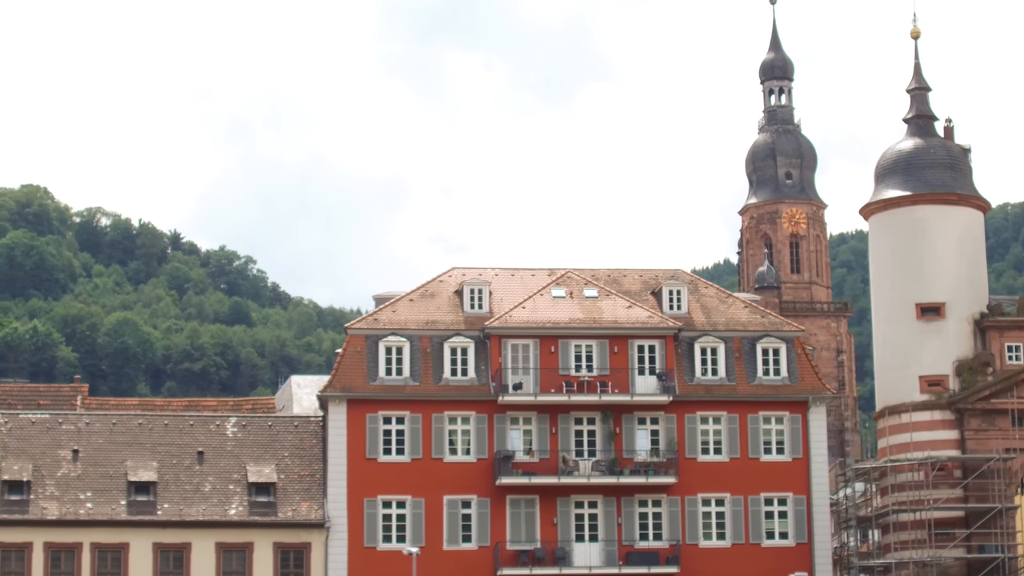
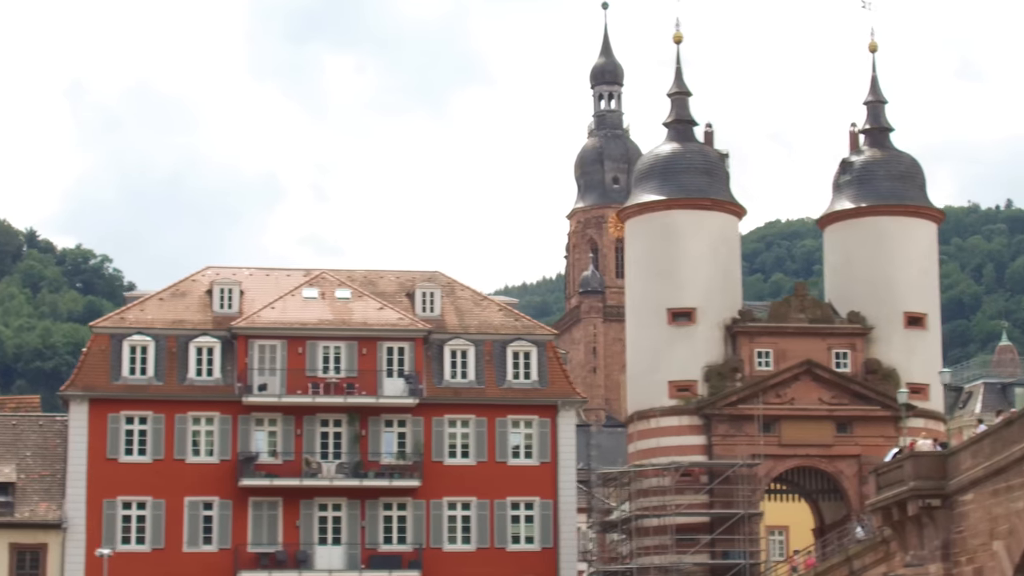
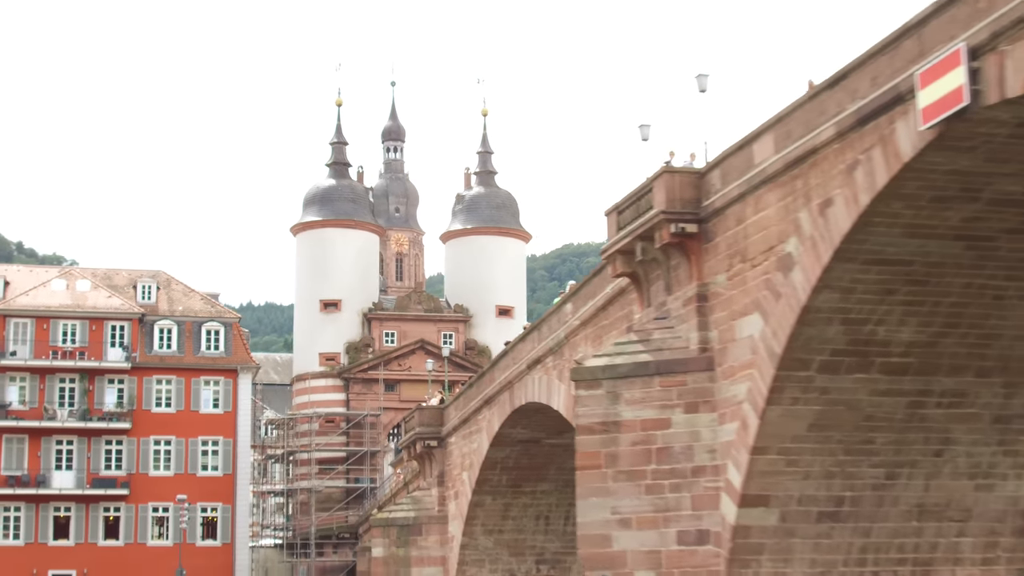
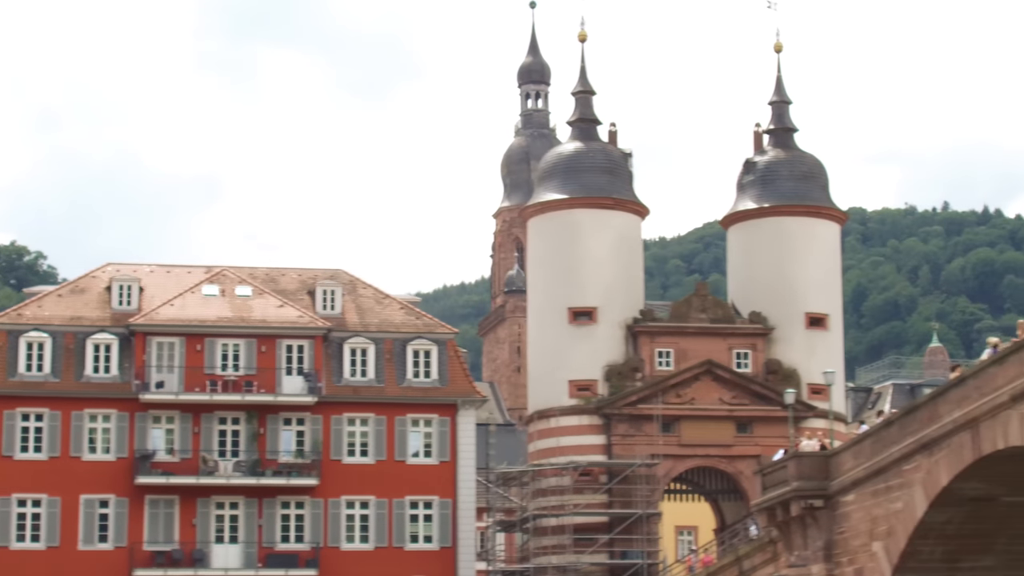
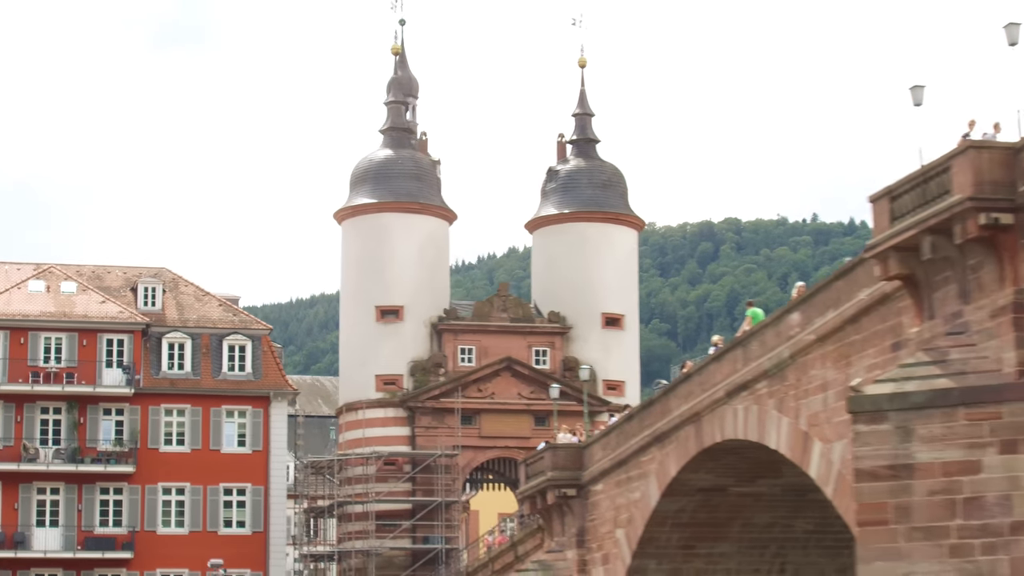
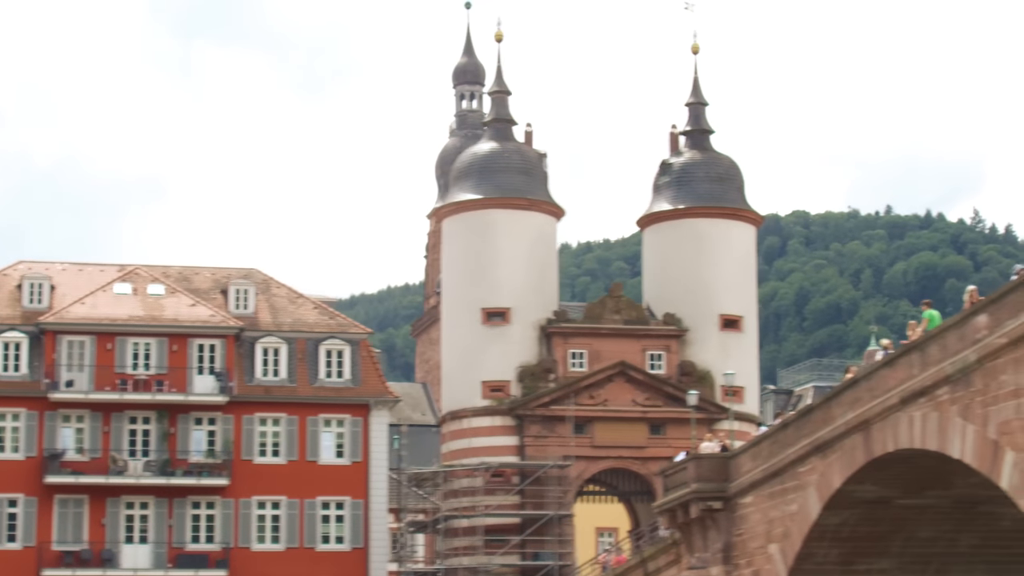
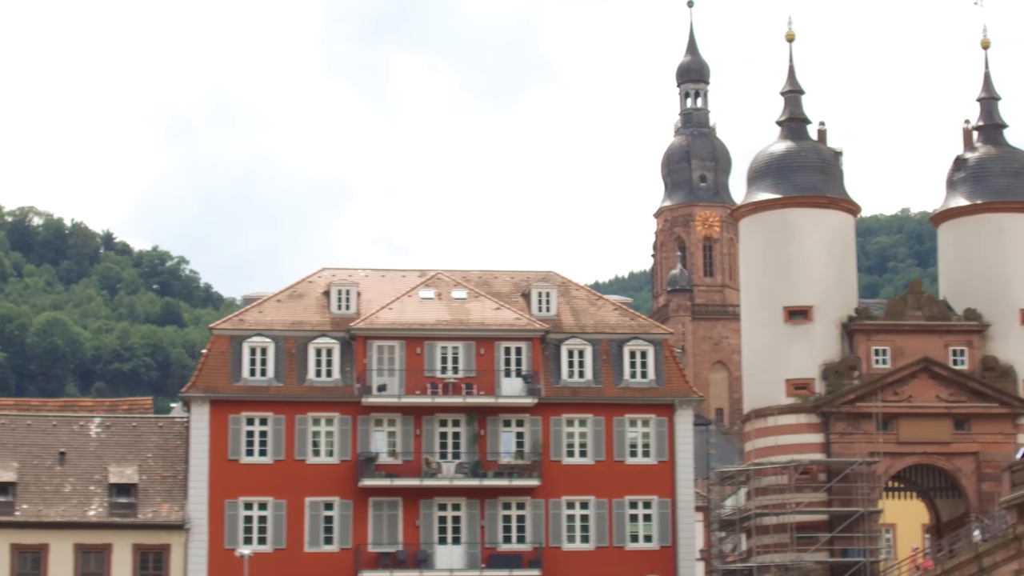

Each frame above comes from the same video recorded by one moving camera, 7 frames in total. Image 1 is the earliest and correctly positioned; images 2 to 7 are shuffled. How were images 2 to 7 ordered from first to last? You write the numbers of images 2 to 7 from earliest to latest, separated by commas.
7, 2, 4, 6, 5, 3
